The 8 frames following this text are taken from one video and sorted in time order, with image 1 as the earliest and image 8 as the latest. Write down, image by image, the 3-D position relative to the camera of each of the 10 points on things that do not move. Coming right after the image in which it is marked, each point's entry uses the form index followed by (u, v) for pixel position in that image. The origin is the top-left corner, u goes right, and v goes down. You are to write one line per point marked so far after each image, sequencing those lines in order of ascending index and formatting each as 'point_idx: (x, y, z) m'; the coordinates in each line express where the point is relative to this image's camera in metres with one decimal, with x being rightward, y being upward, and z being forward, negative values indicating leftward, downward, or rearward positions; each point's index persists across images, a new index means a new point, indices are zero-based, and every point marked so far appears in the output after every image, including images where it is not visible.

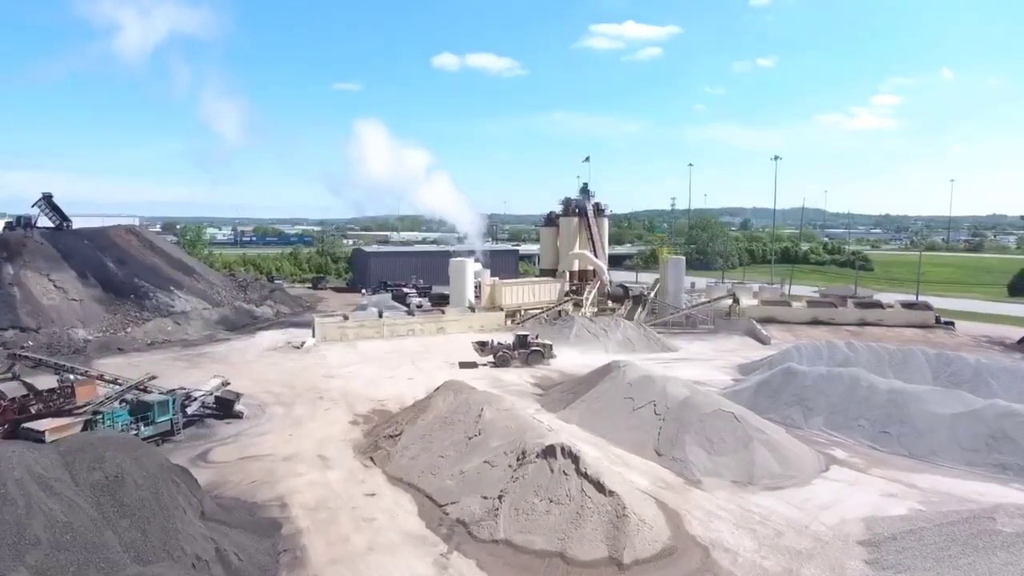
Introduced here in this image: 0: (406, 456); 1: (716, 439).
0: (-2.7, -4.3, +16.6) m
1: (+5.5, -4.0, +17.3) m
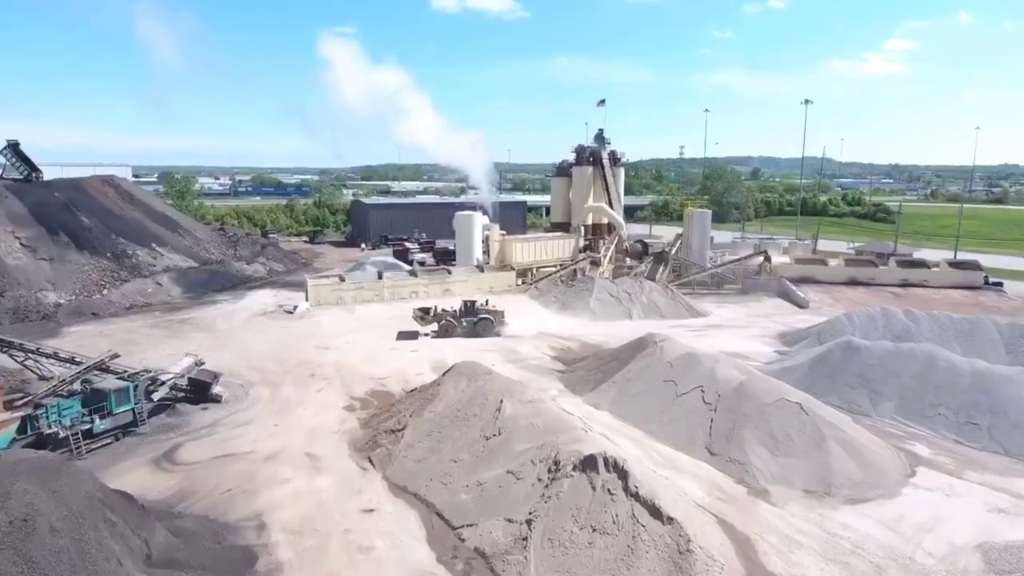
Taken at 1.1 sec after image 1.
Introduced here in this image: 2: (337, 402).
0: (-2.2, -3.6, +13.8) m
1: (+6.0, -3.3, +14.5) m
2: (-4.9, -3.2, +18.1) m
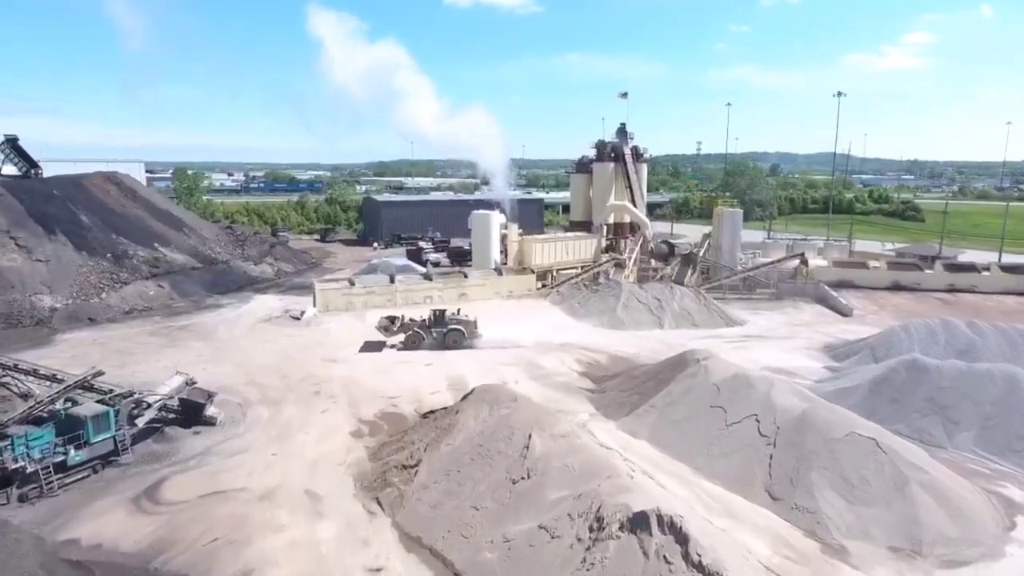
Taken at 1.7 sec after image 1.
0: (-1.6, -4.0, +11.9) m
1: (+6.6, -3.7, +12.4) m
2: (-4.3, -3.5, +16.2) m
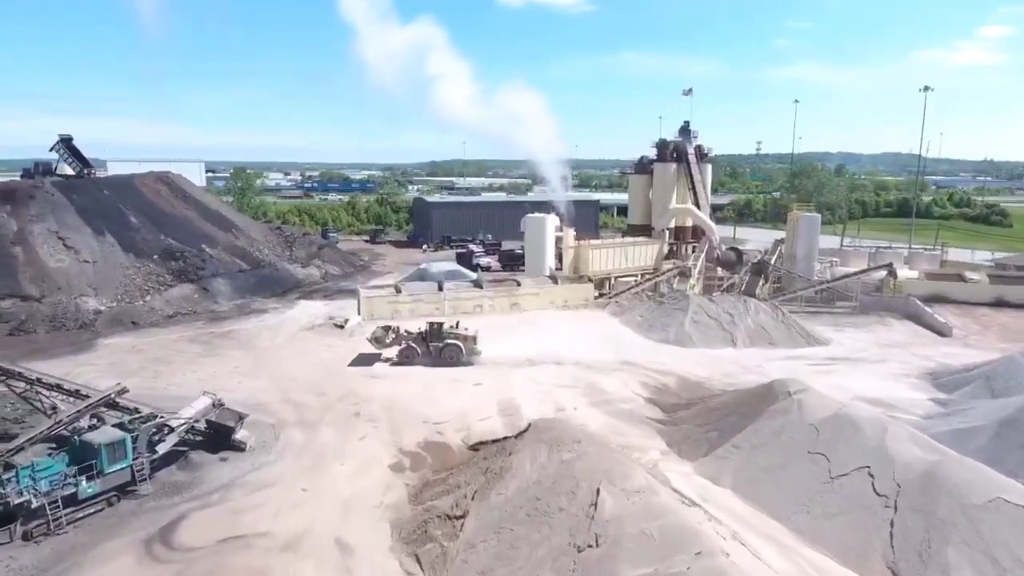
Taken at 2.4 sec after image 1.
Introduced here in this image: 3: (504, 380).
0: (-0.6, -4.3, +10.0) m
1: (+7.6, -4.2, +9.9) m
2: (-2.9, -3.8, +14.5) m
3: (-0.2, -2.7, +19.6) m
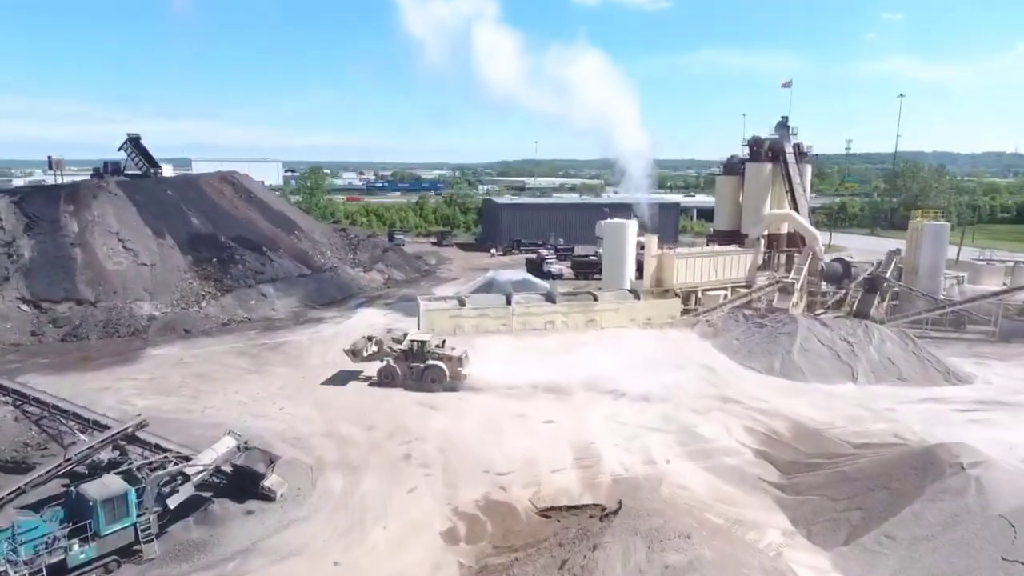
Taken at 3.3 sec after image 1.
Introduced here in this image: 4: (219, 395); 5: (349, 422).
0: (+0.3, -4.9, +7.2) m
1: (+8.5, -4.9, +6.2) m
2: (-1.5, -4.3, +11.9) m
3: (+1.8, -3.3, +16.7) m
4: (-8.3, -3.0, +18.2) m
5: (-4.1, -3.4, +16.3) m
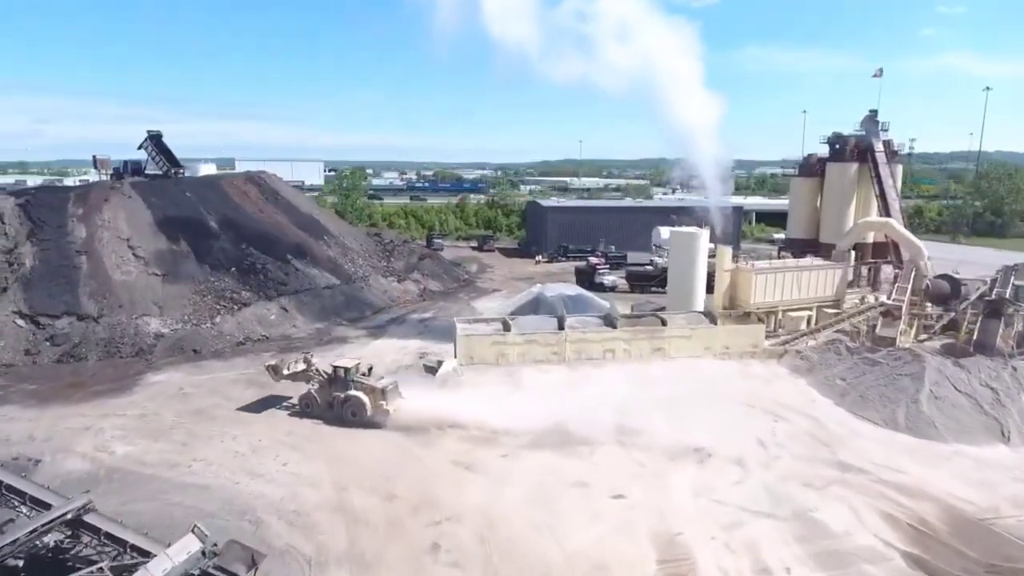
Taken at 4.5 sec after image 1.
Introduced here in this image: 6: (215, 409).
0: (+0.9, -5.6, +3.6) m
1: (+9.0, -5.7, +2.1) m
2: (-0.6, -5.0, +8.4) m
3: (+2.9, -4.0, +12.9) m
4: (-7.0, -3.6, +15.1) m
5: (-2.9, -4.0, +12.9) m
6: (-7.8, -3.2, +17.1) m
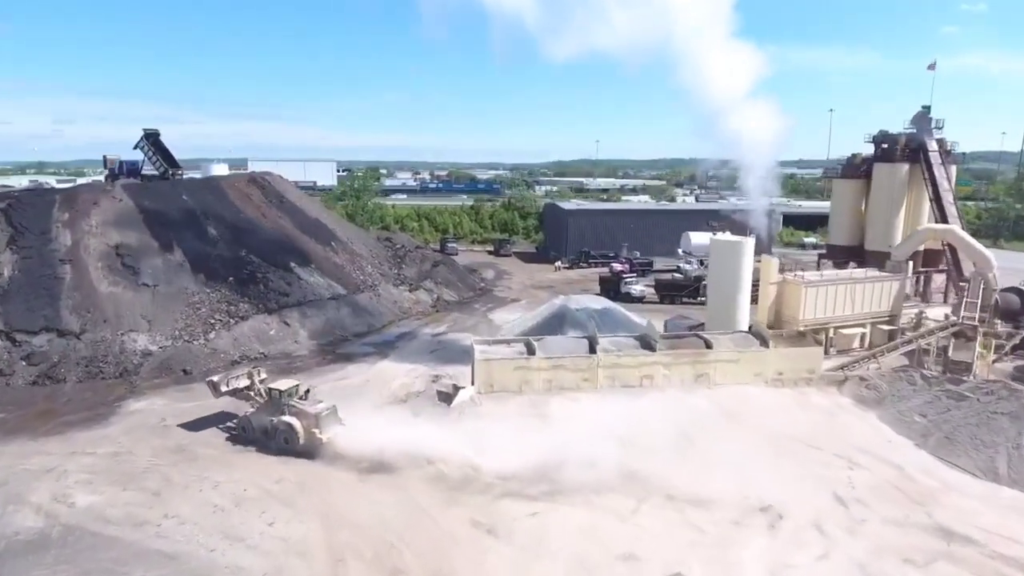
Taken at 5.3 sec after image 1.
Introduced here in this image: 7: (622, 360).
0: (+1.2, -6.0, +1.2) m
1: (+9.3, -6.2, -0.4) m
2: (-0.2, -5.5, +6.1) m
3: (+3.5, -4.5, +10.5) m
4: (-6.4, -4.0, +12.9) m
5: (-2.4, -4.5, +10.6) m
6: (-7.2, -3.7, +14.9) m
7: (+3.0, -2.0, +17.8) m
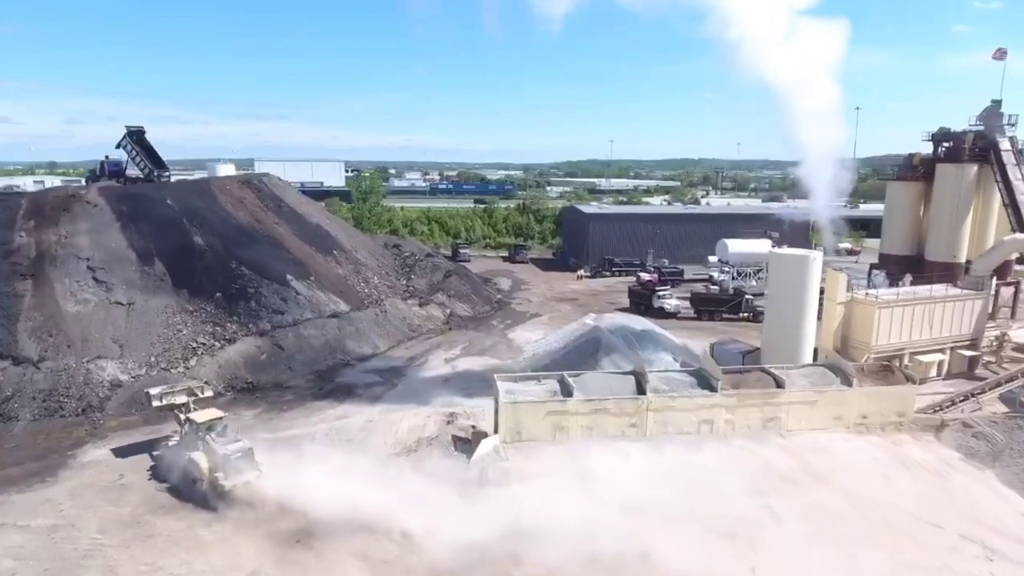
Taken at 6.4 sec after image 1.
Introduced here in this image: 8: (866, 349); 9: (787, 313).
0: (+1.7, -6.6, -1.8) m
1: (+9.8, -6.8, -3.6) m
2: (+0.4, -6.1, +3.1) m
3: (+4.1, -5.1, +7.5) m
4: (-5.7, -4.6, +9.9) m
5: (-1.8, -5.1, +7.7) m
6: (-6.5, -4.3, +12.0) m
7: (+3.7, -2.6, +14.7) m
8: (+10.7, -1.8, +19.3) m
9: (+8.1, -0.5, +18.9) m
